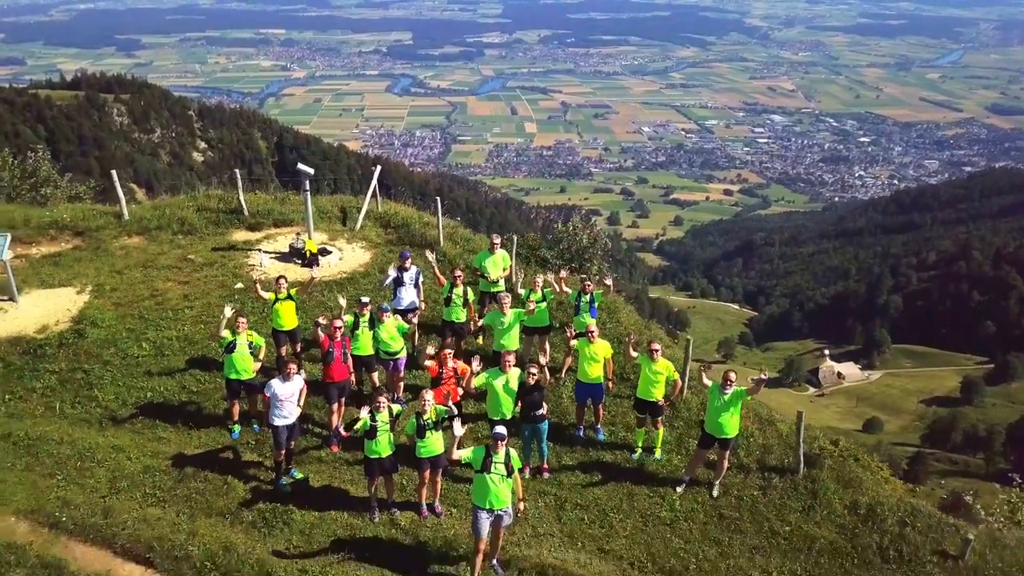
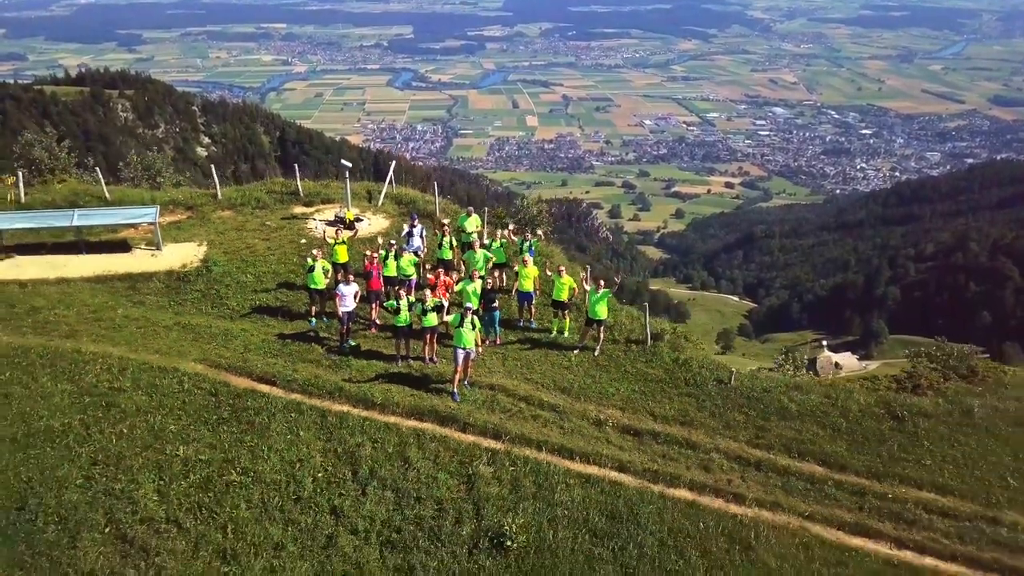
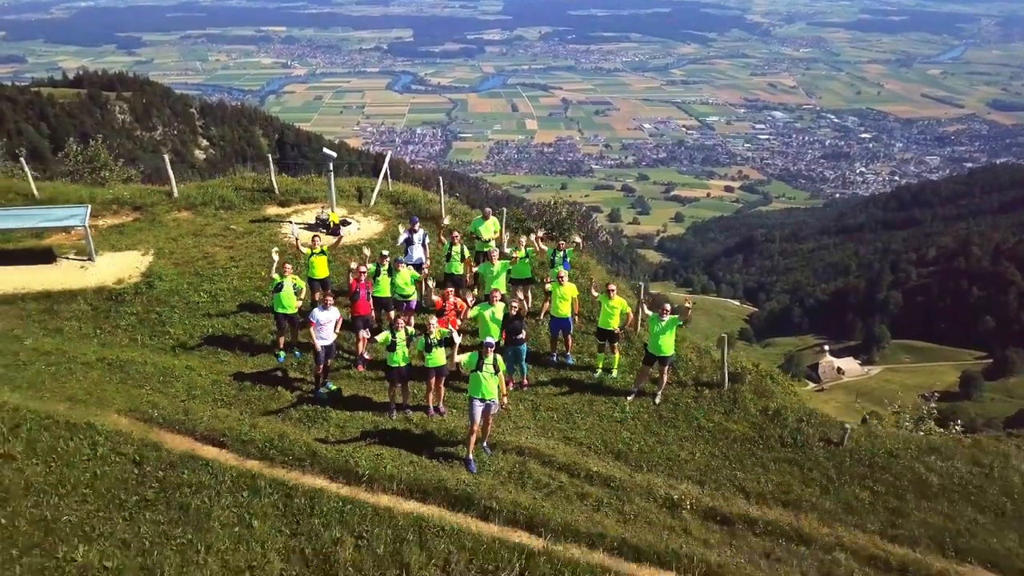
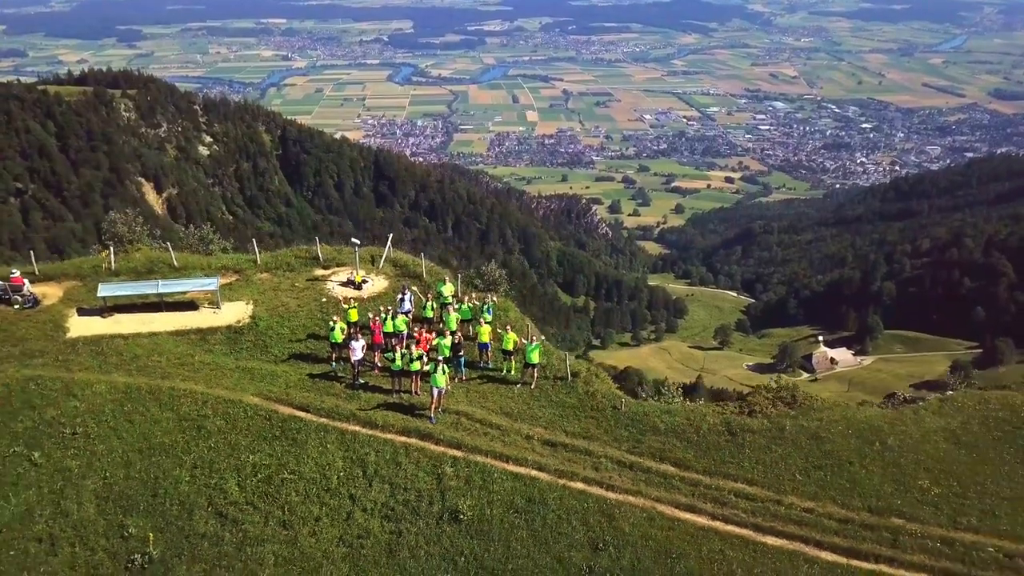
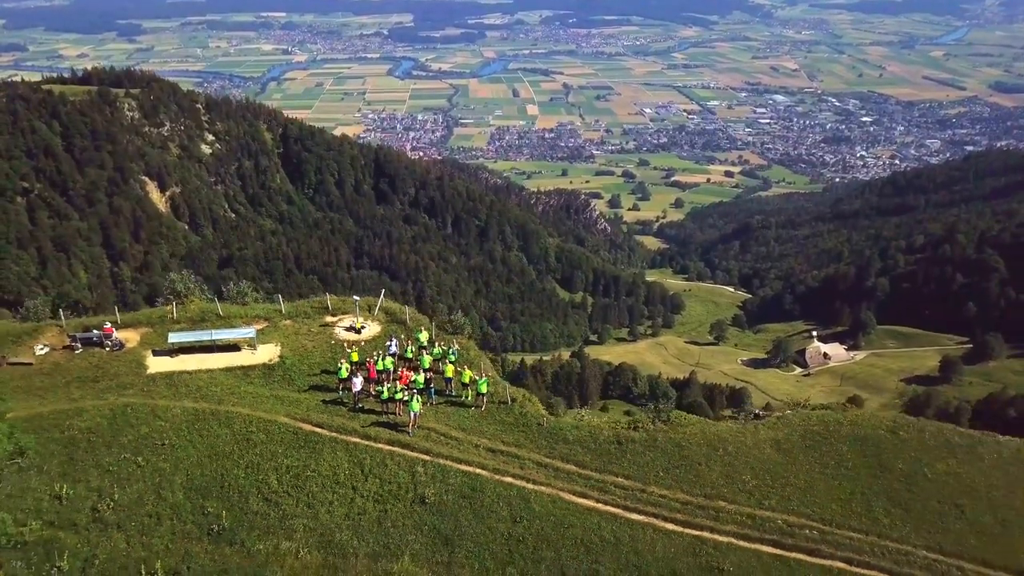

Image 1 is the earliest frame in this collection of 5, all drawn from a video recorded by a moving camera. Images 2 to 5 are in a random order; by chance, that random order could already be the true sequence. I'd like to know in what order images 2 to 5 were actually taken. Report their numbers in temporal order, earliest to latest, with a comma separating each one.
3, 2, 4, 5
